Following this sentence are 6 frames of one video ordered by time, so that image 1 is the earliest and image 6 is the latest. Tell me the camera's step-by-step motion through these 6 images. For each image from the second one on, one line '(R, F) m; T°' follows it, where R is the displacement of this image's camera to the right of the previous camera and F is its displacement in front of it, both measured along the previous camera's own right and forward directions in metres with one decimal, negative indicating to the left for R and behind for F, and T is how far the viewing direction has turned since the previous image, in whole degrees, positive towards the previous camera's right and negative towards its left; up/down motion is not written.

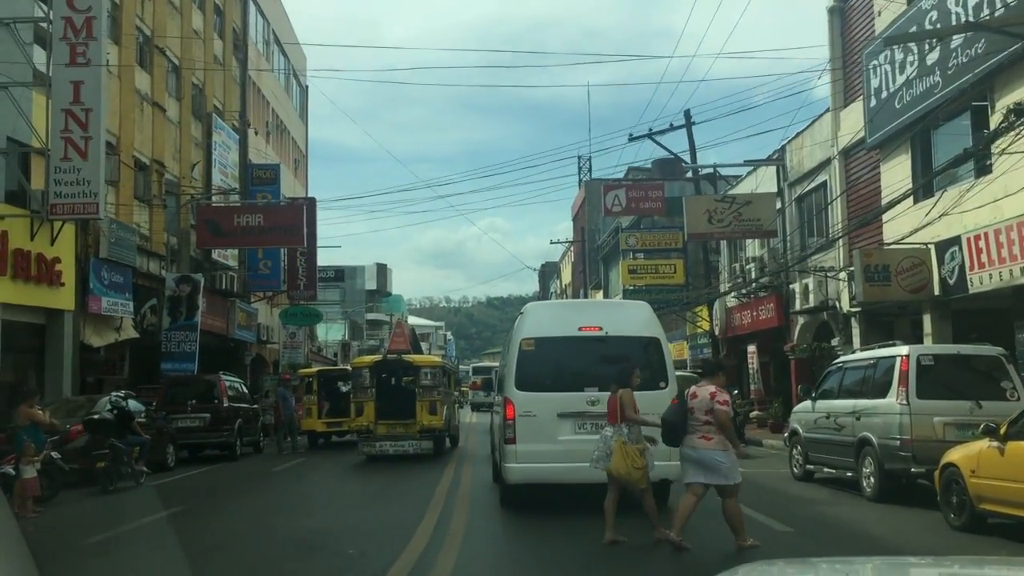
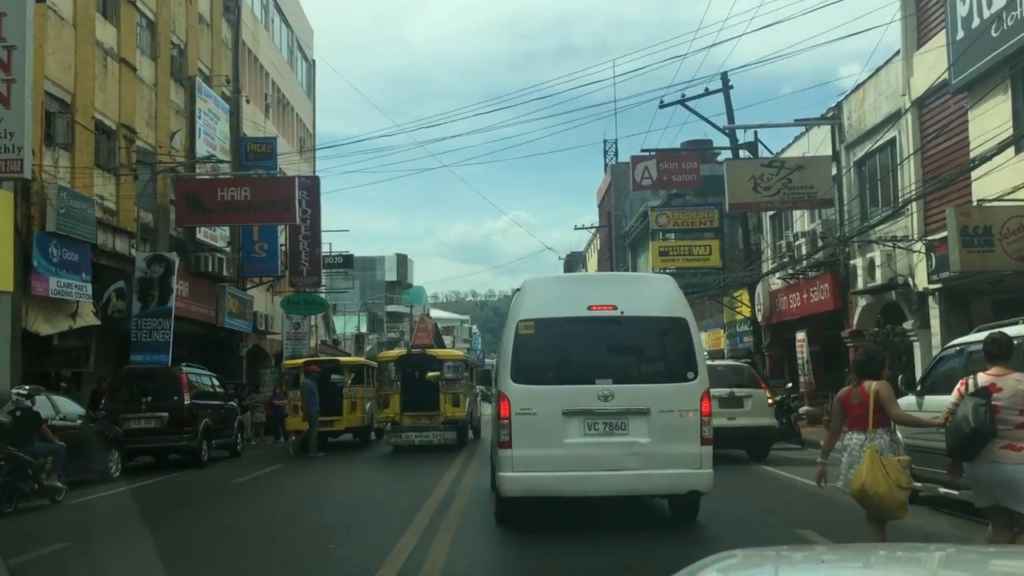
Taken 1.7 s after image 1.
(+0.2, +3.5) m; -1°
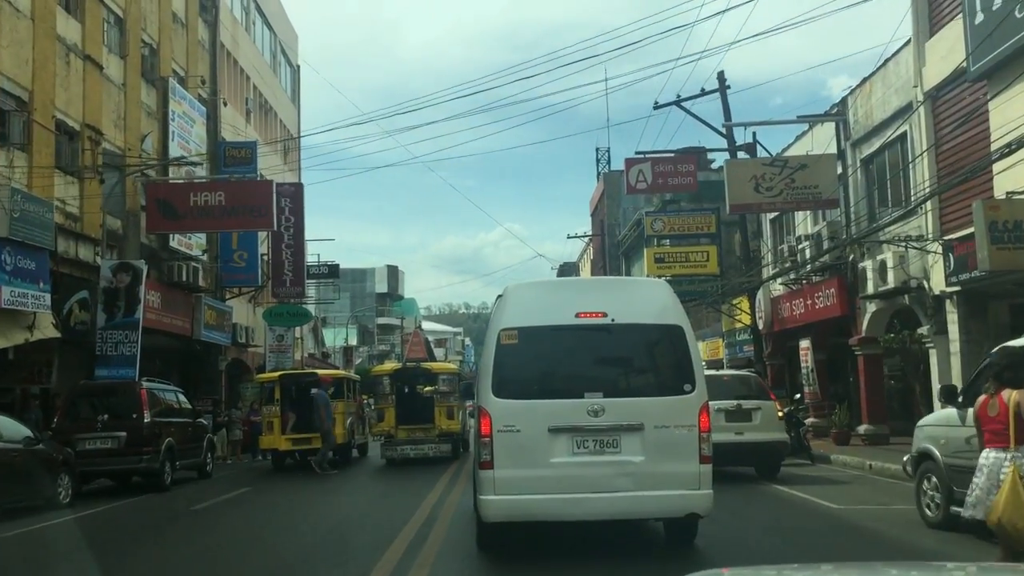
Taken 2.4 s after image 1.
(+0.1, +1.4) m; 0°
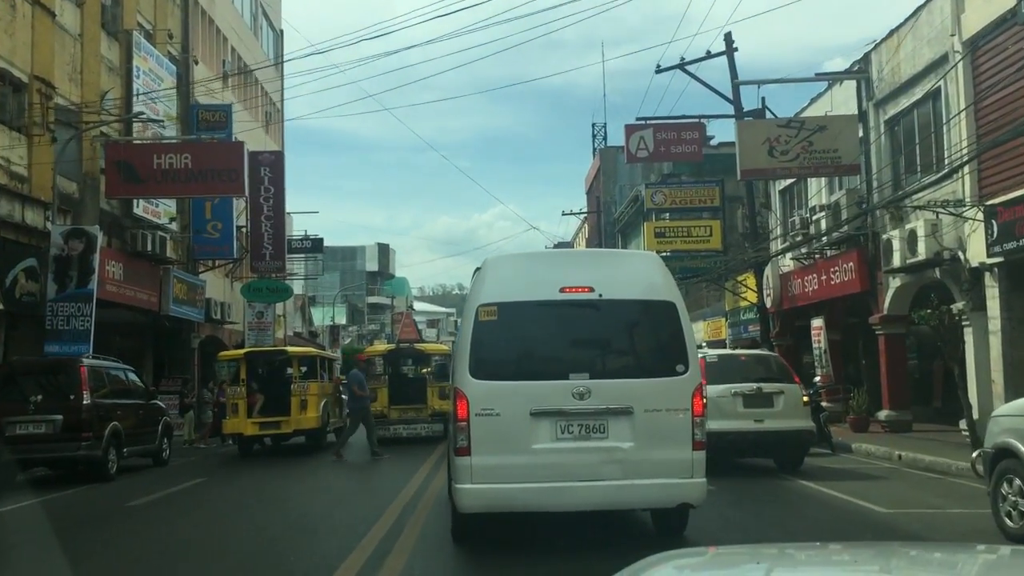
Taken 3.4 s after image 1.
(+0.1, +2.0) m; 0°
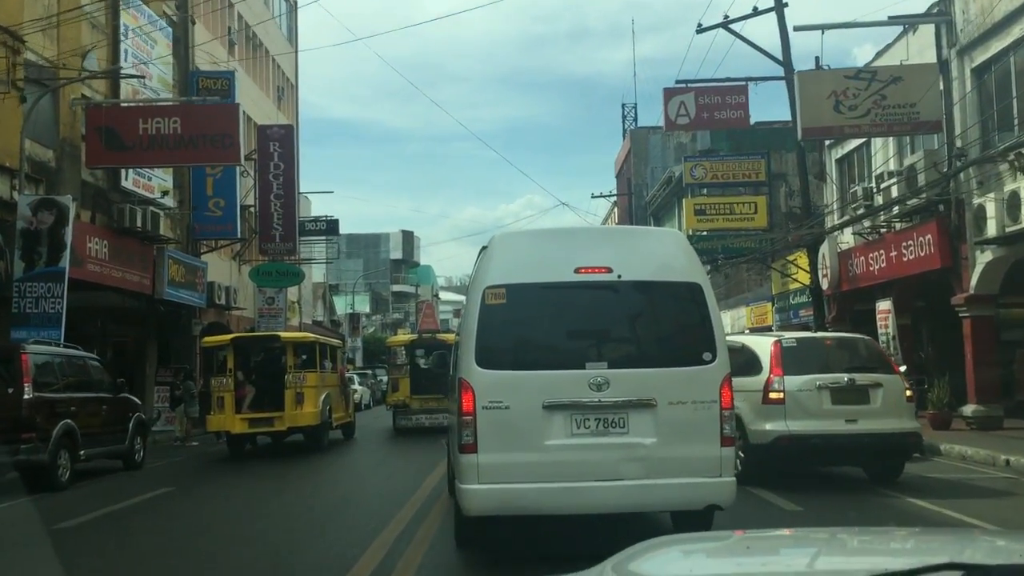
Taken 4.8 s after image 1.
(0.0, +2.6) m; -2°
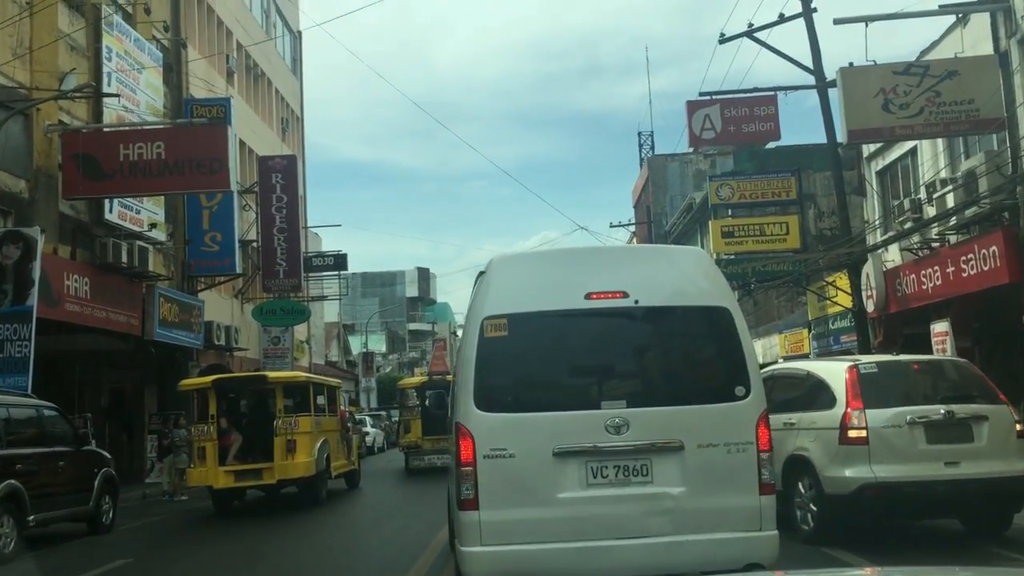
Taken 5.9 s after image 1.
(0.0, +1.9) m; -1°
